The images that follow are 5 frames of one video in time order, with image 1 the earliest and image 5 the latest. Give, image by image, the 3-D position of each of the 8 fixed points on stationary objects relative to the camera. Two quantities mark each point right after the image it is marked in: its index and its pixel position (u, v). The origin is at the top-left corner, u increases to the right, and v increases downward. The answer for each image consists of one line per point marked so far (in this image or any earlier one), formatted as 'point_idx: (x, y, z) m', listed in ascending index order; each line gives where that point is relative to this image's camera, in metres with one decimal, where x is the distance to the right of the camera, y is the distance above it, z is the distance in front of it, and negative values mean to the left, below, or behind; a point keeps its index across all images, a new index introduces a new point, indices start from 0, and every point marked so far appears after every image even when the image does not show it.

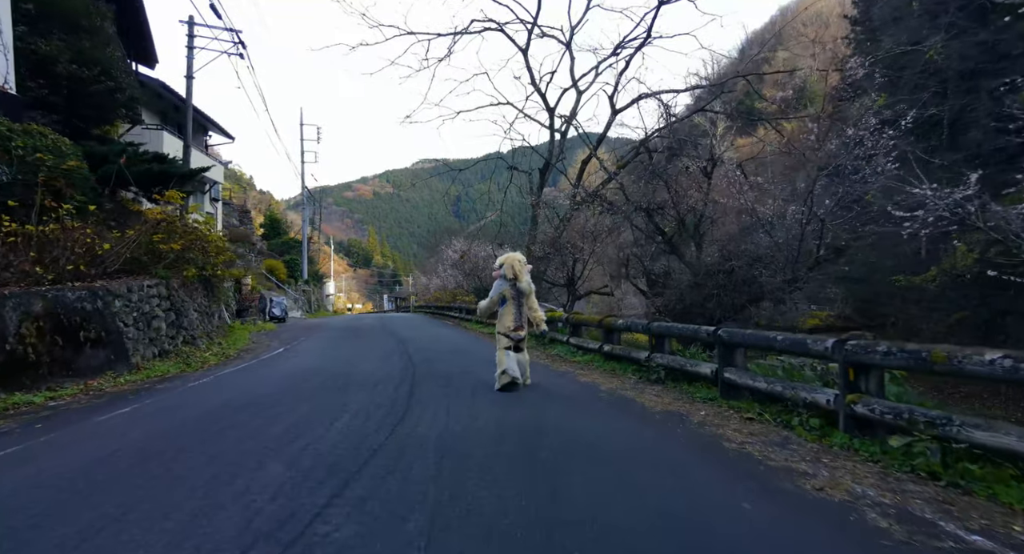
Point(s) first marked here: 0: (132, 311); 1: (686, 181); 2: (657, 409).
0: (-7.3, -0.7, +11.6) m
1: (+3.7, +2.1, +12.9) m
2: (+1.8, -1.6, +7.4) m
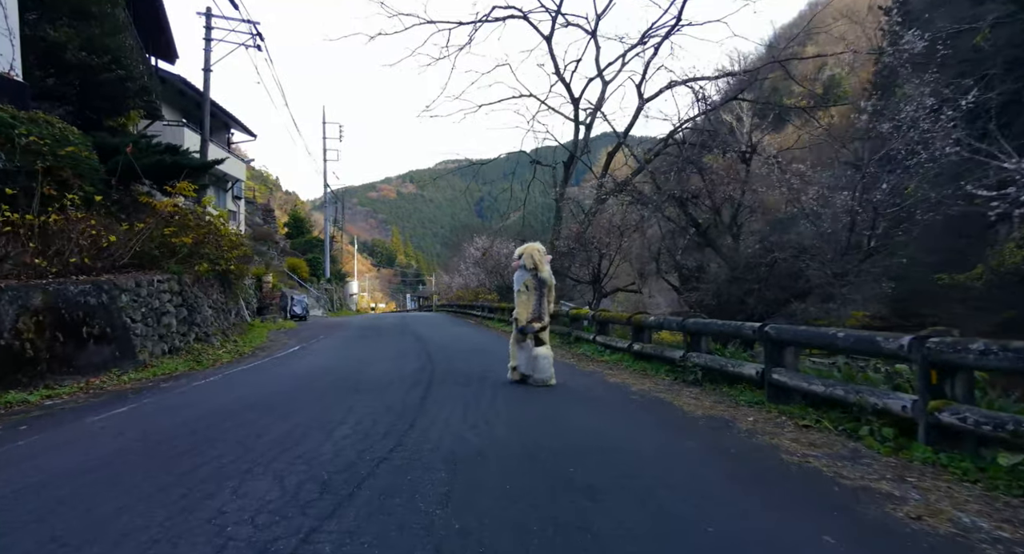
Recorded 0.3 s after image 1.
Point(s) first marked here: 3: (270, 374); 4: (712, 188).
0: (-6.9, -0.5, +11.1) m
1: (+4.2, +2.2, +12.0) m
2: (+2.0, -1.5, +6.6) m
3: (-4.4, -1.8, +10.9) m
4: (+3.9, +1.7, +11.7) m
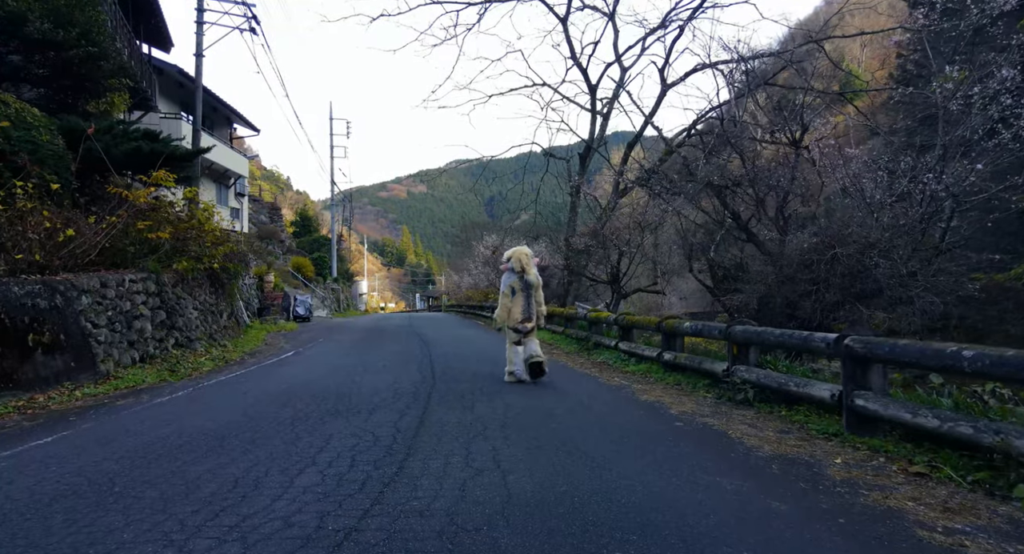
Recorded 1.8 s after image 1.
0: (-6.7, -0.5, +9.8) m
1: (+4.4, +2.2, +10.6) m
2: (+2.2, -1.5, +5.2) m
3: (-4.2, -1.8, +9.6) m
4: (+4.1, +1.7, +10.2) m
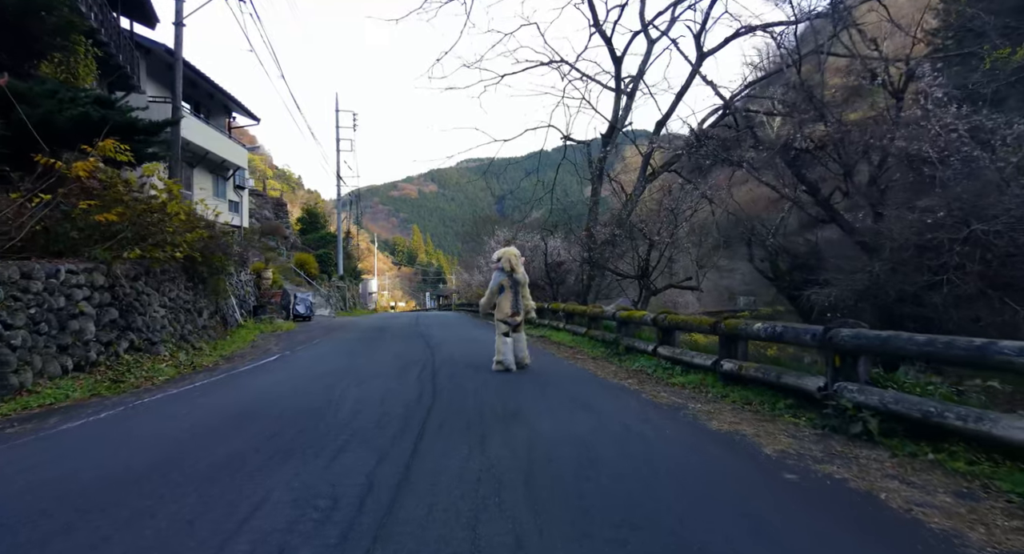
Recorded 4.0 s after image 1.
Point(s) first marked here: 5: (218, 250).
0: (-6.4, -0.4, +7.9) m
1: (+4.7, +2.3, +8.4) m
2: (+2.4, -1.4, +3.1) m
3: (-3.9, -1.6, +7.6) m
4: (+4.4, +1.9, +8.1) m
5: (-8.2, +0.8, +16.8) m
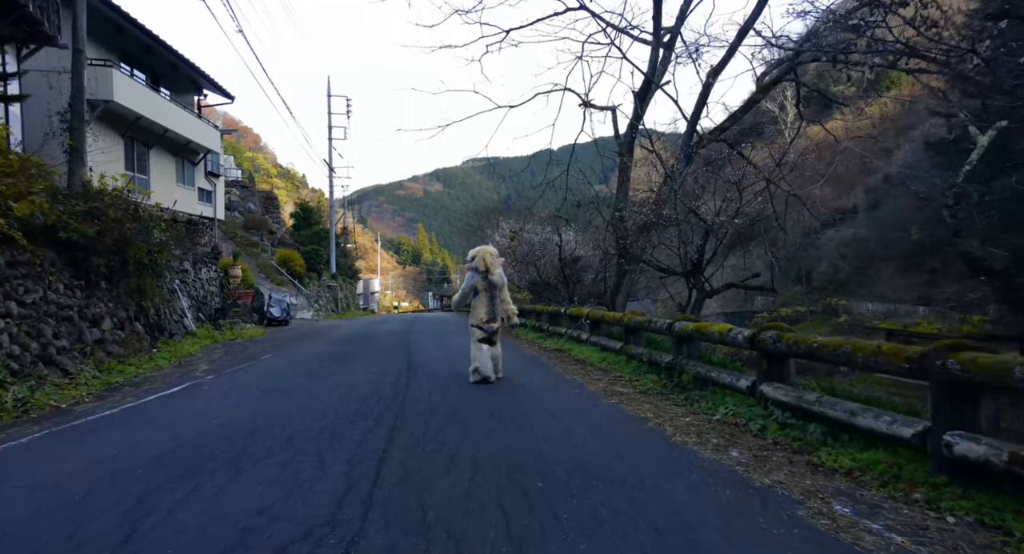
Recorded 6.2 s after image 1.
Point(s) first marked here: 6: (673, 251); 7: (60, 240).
0: (-6.3, -0.3, +3.8) m
1: (+4.8, +2.4, +4.2) m
2: (+2.4, -1.3, -1.1) m
3: (-3.8, -1.5, +3.5) m
4: (+4.5, +2.0, +3.9) m
5: (-8.0, +0.8, +12.7) m
6: (+3.8, +0.6, +14.3) m
7: (-7.8, +0.6, +10.5) m
